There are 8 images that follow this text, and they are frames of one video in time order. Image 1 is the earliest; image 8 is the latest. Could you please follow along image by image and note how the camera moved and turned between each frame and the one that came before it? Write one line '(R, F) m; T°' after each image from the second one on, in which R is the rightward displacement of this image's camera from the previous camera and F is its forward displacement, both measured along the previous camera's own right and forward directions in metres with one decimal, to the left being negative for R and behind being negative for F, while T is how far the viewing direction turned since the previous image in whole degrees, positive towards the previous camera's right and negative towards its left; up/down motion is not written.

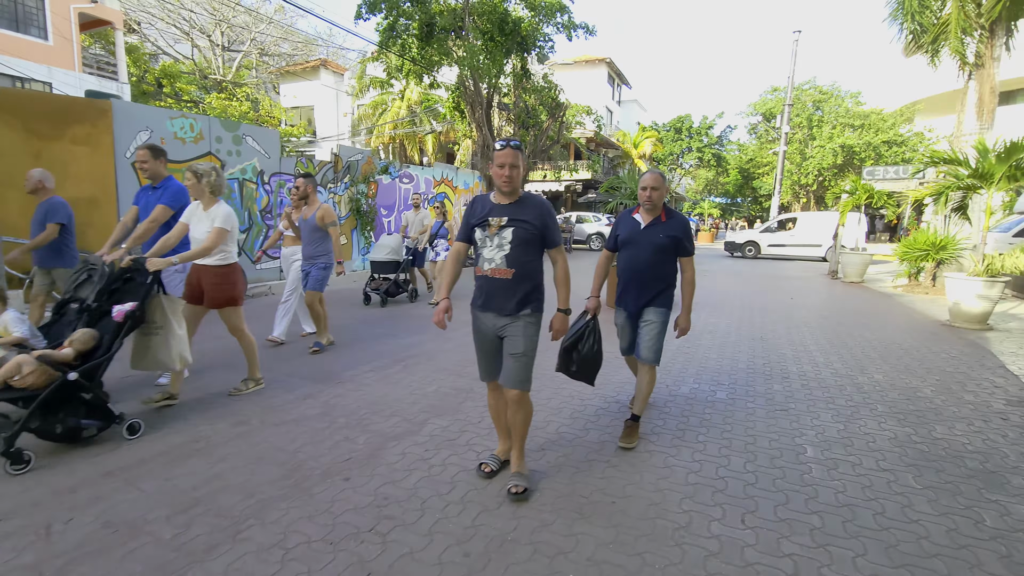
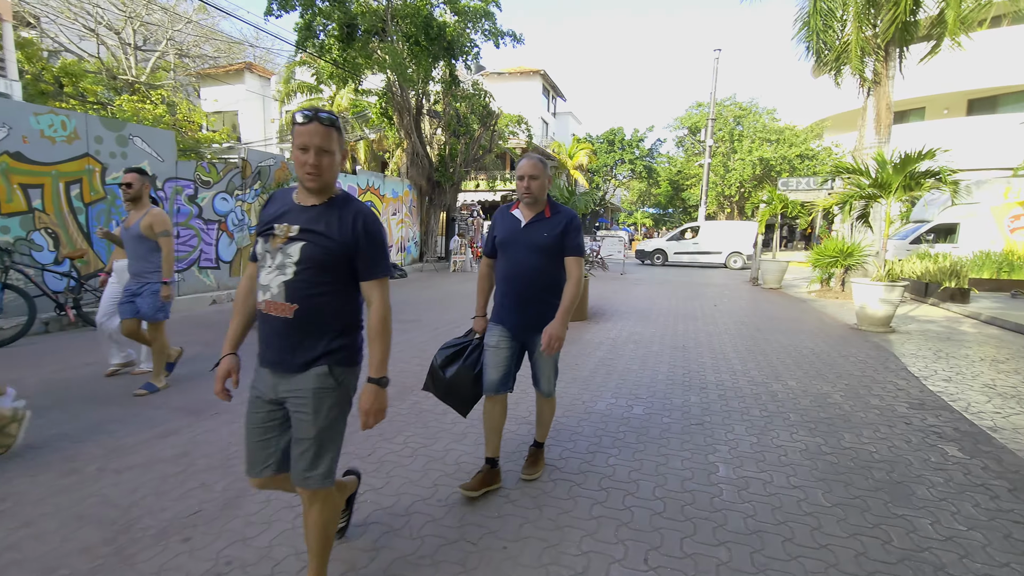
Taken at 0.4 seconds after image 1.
(+0.3, +0.3) m; +6°
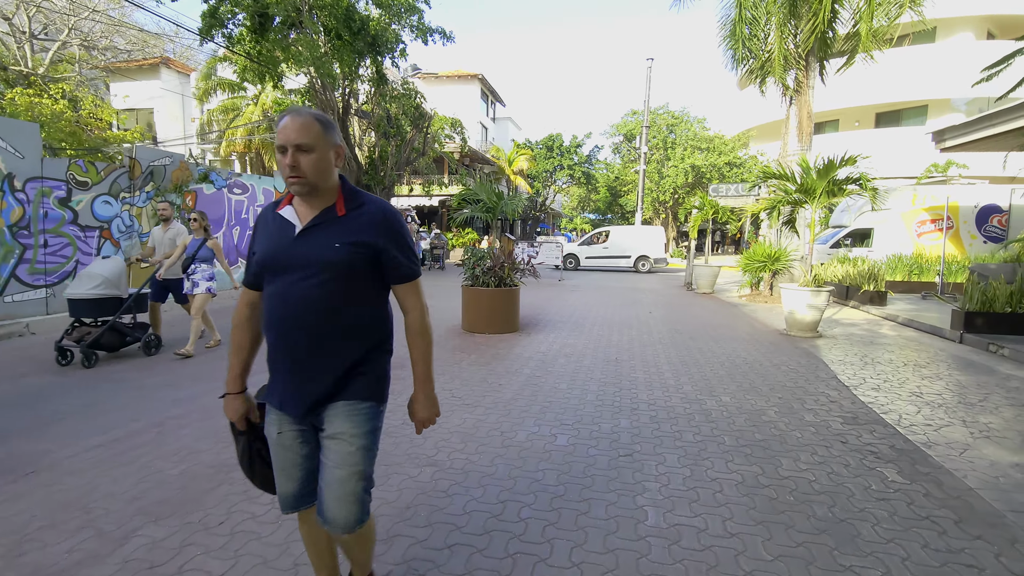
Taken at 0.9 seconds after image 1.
(+0.3, +0.5) m; +6°
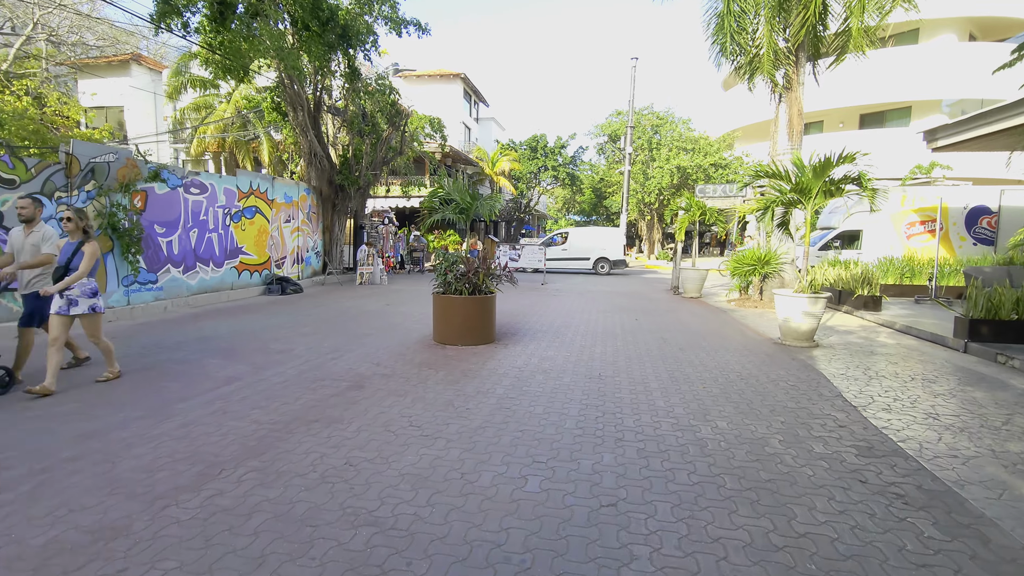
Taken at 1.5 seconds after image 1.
(+0.2, +0.6) m; +2°
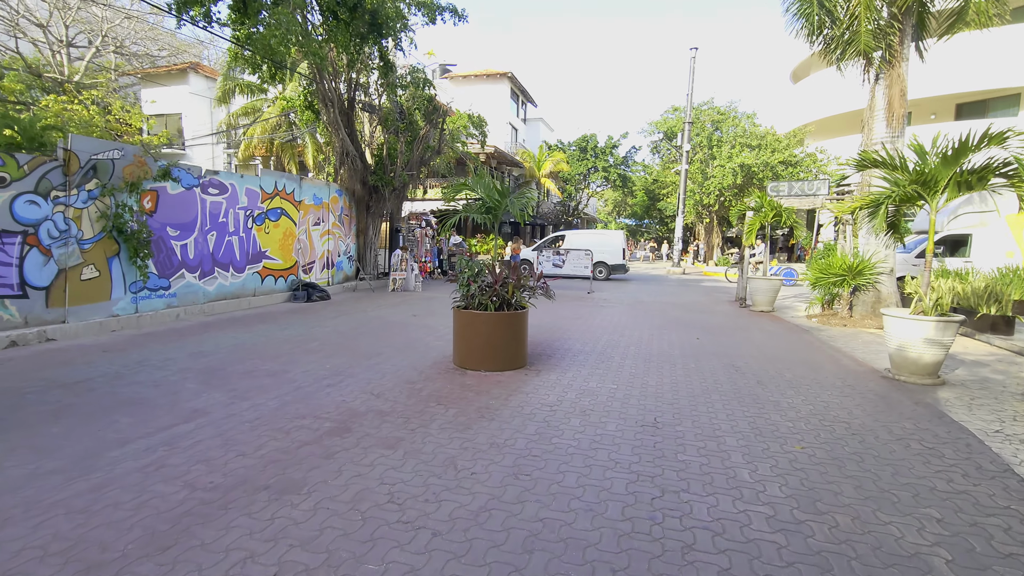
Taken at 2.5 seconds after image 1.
(+0.2, +1.3) m; -6°
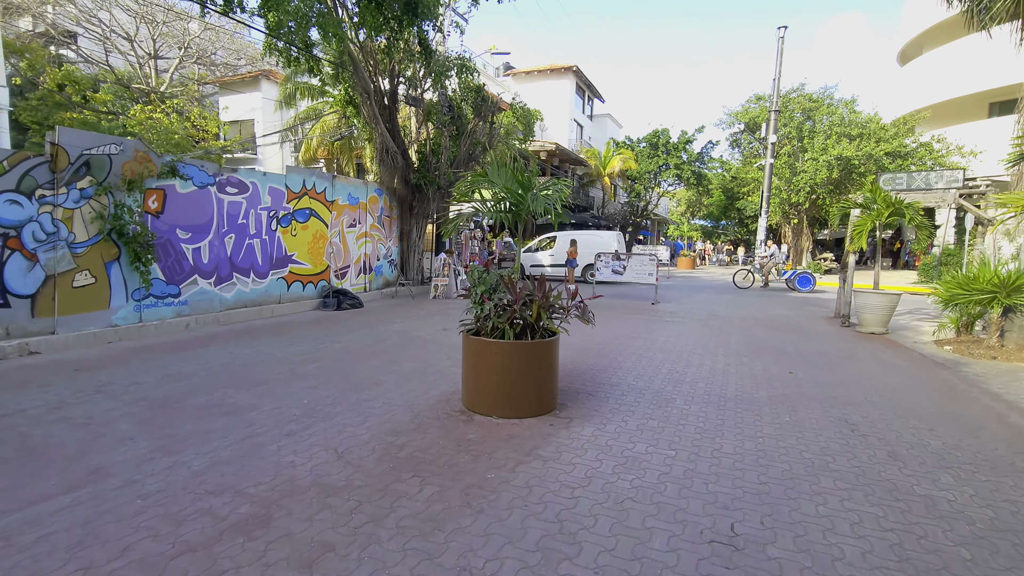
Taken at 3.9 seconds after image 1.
(+0.4, +1.5) m; -8°
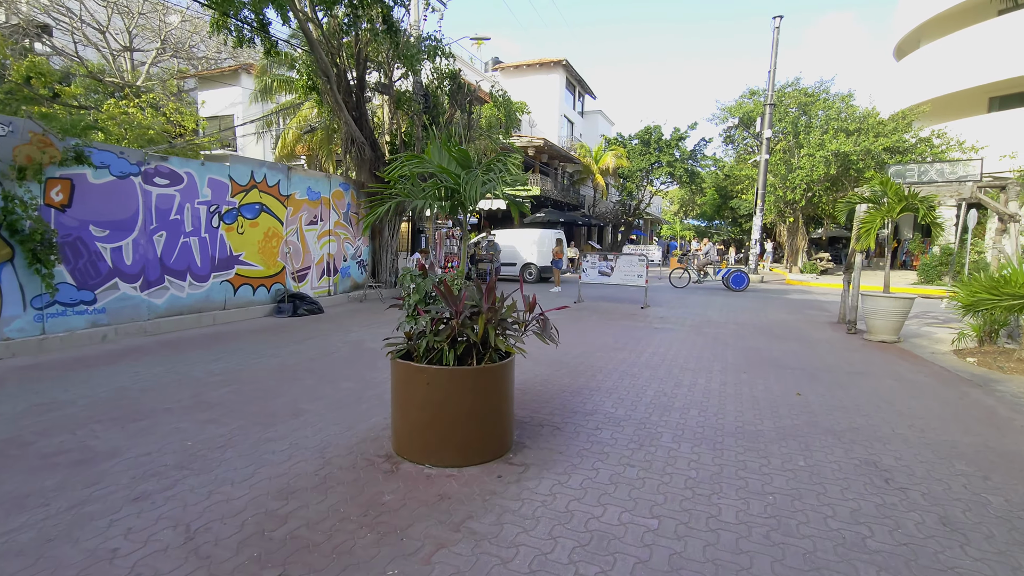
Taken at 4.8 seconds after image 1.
(+0.4, +1.0) m; +1°
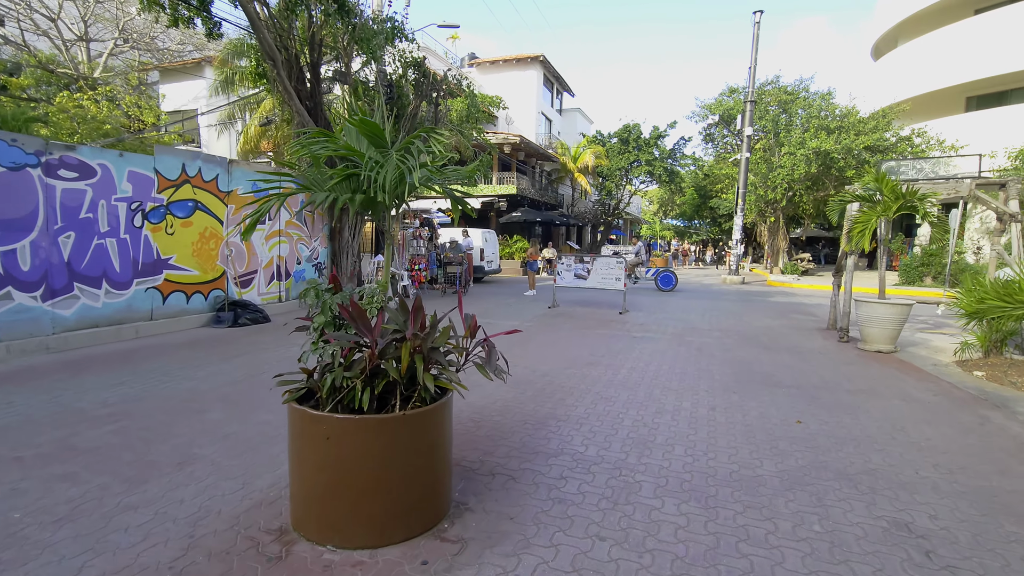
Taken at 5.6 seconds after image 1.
(+0.3, +0.9) m; +2°
